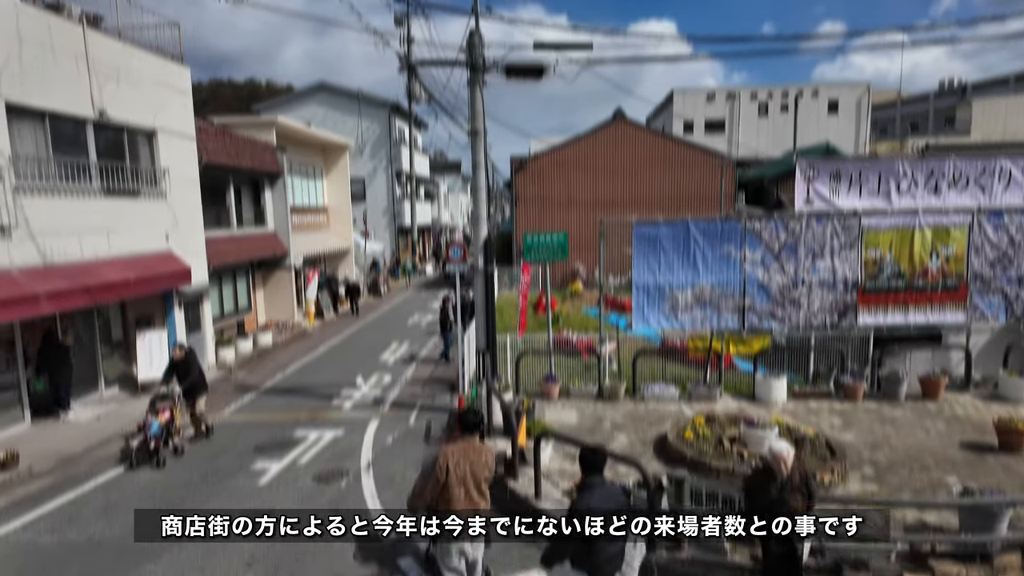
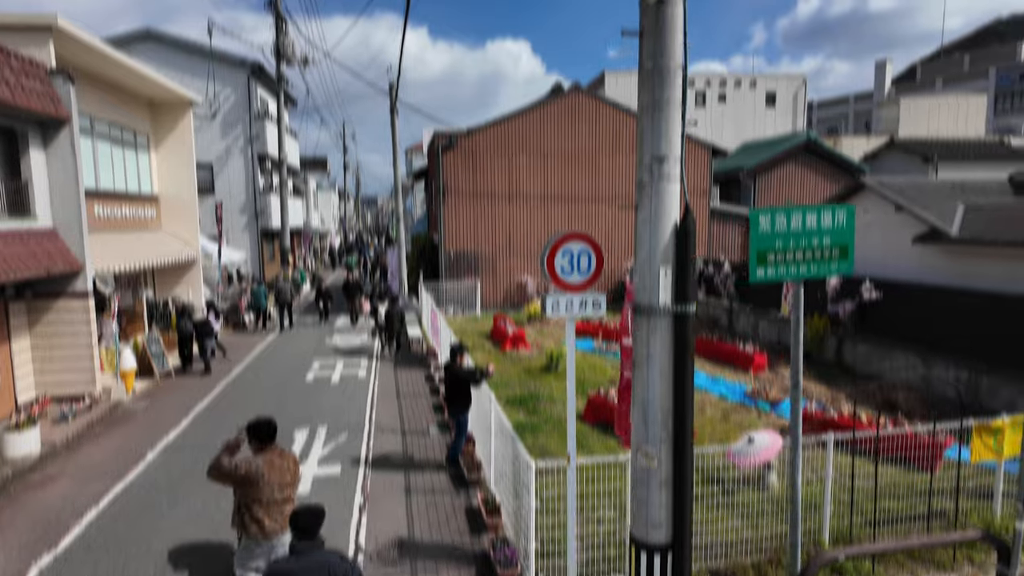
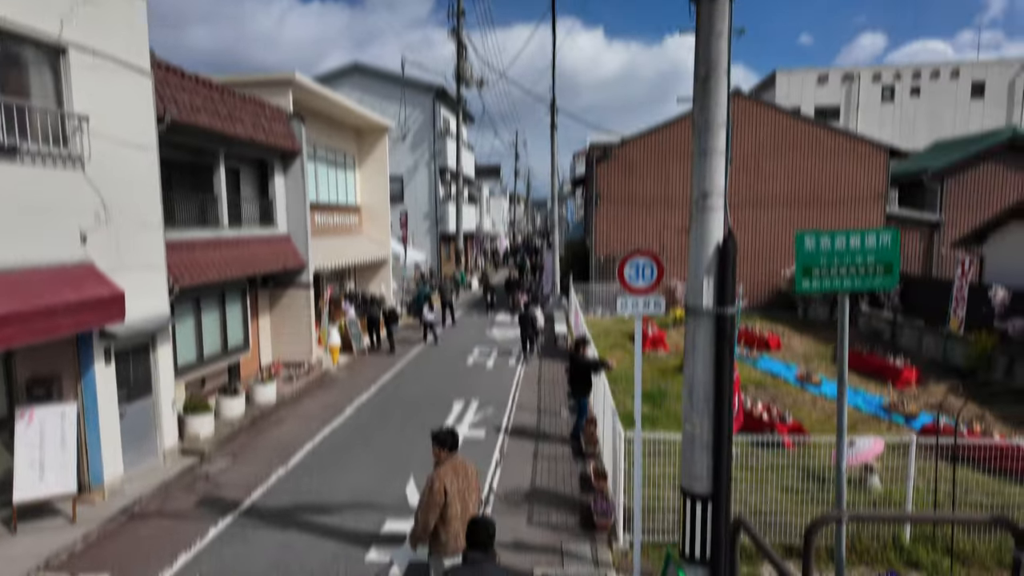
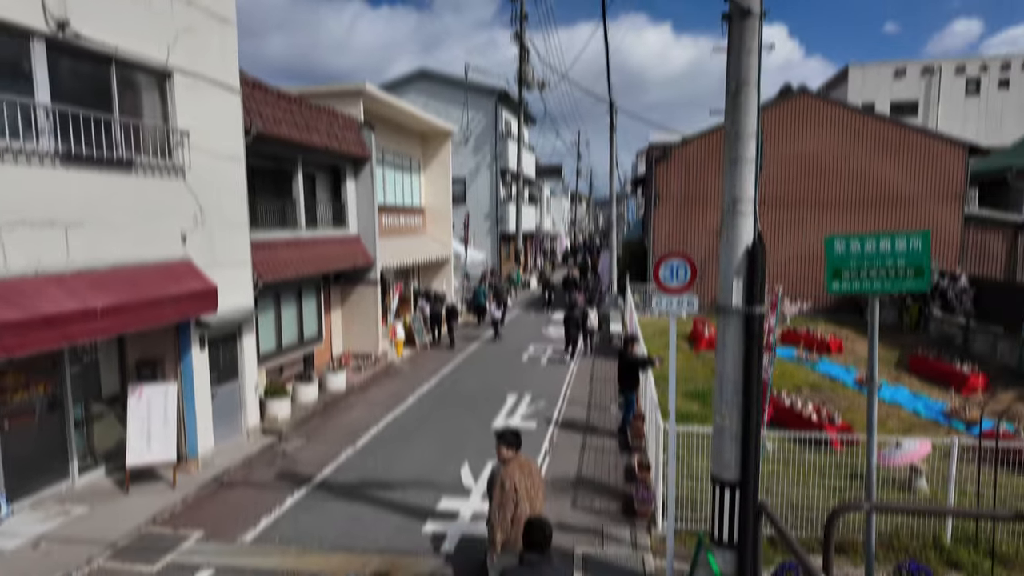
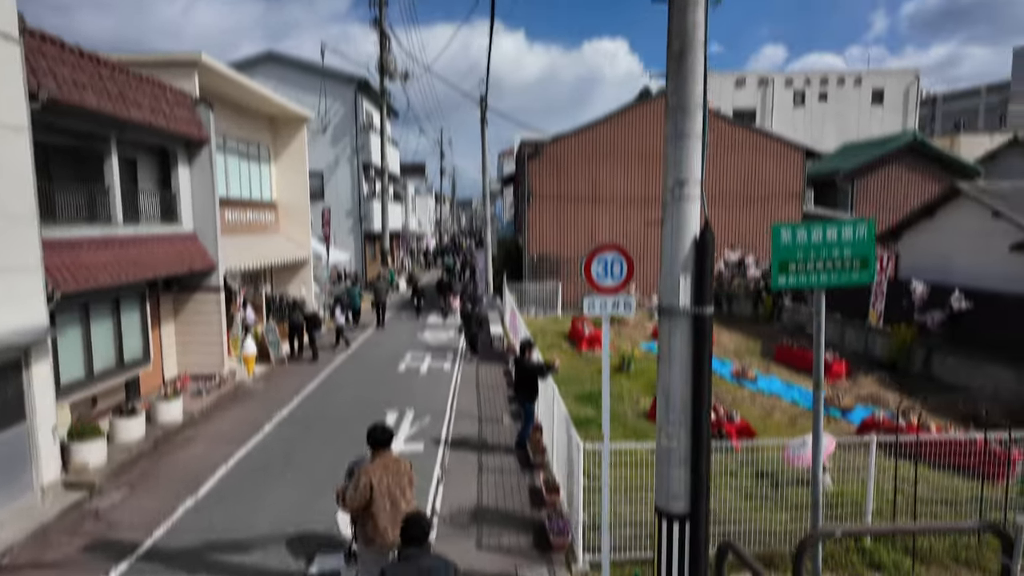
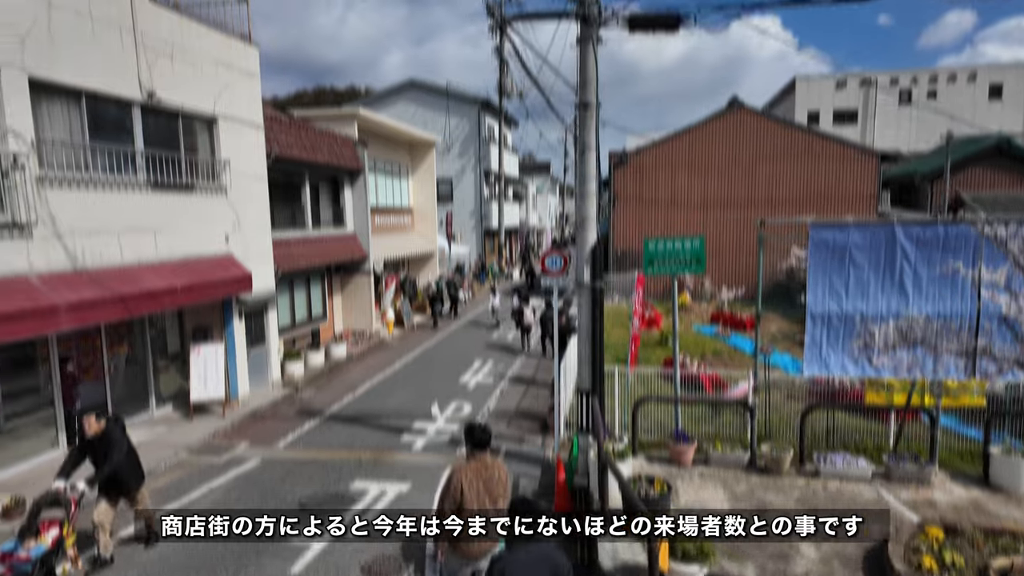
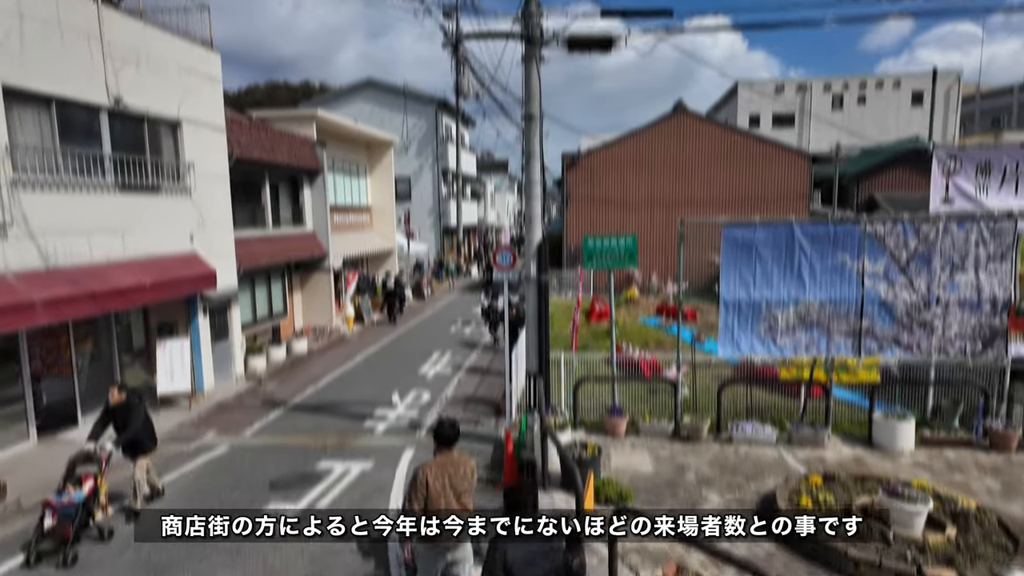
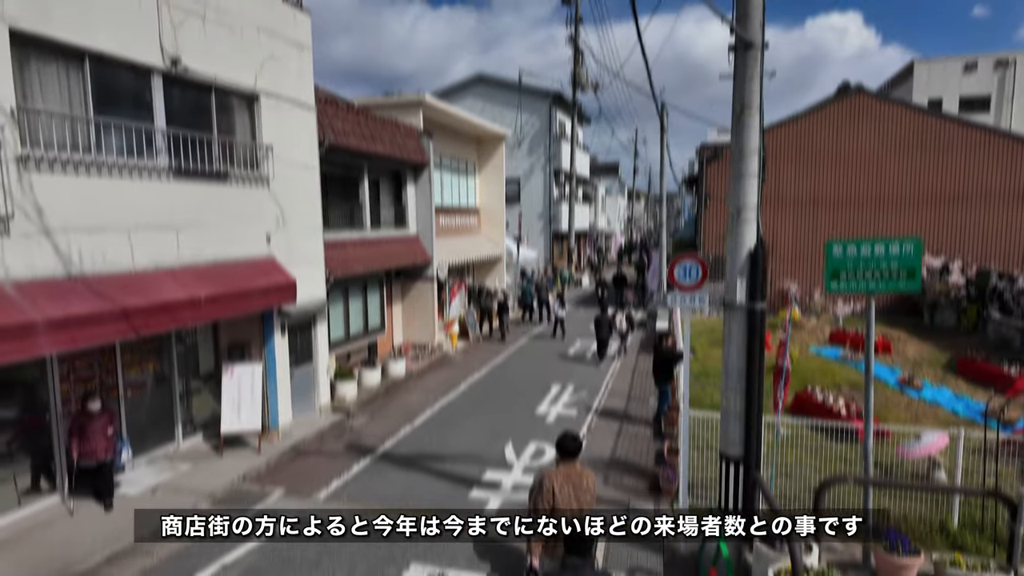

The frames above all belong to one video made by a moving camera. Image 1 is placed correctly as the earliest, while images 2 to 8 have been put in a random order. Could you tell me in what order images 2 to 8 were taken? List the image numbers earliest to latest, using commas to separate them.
7, 6, 8, 4, 3, 5, 2
